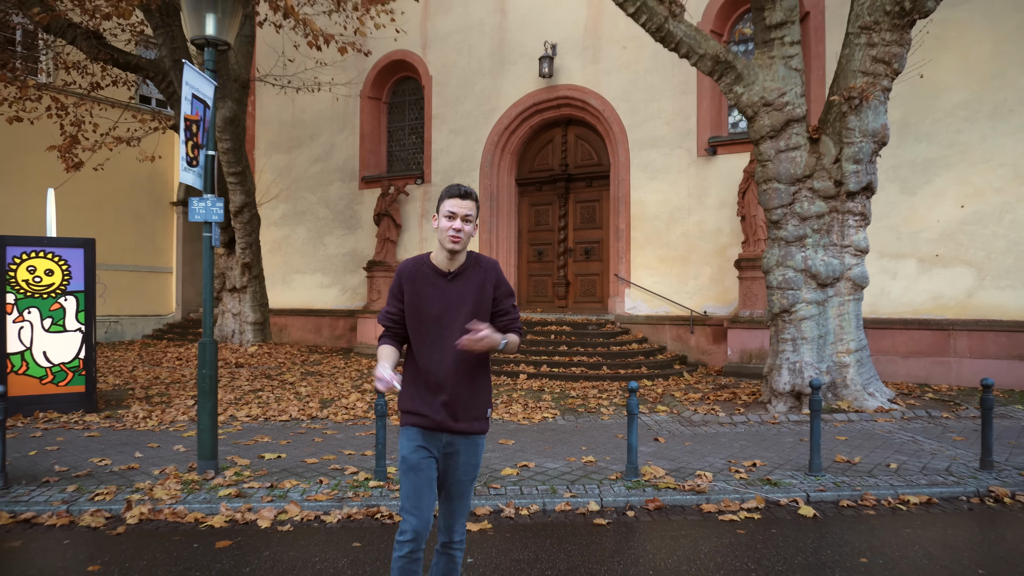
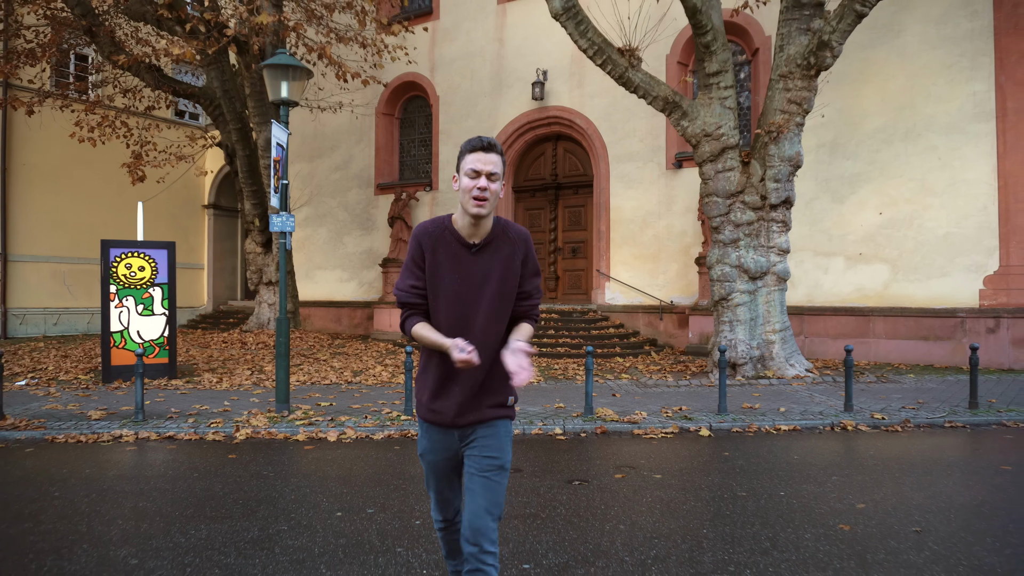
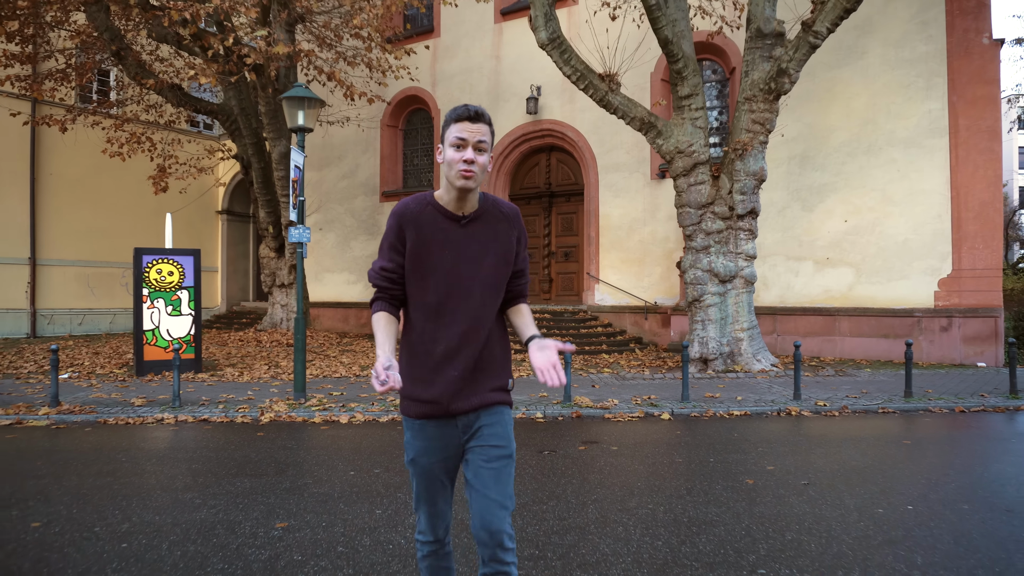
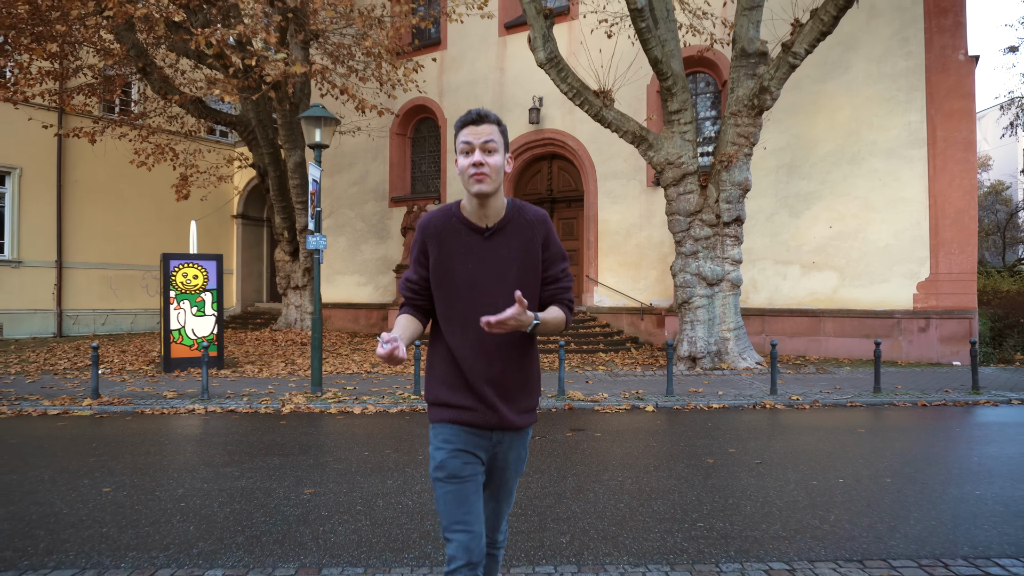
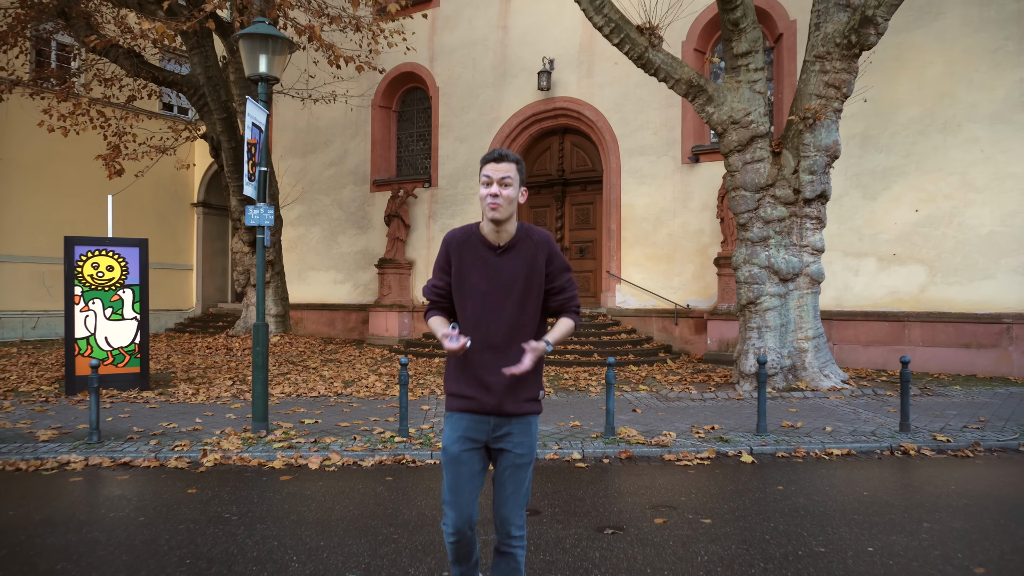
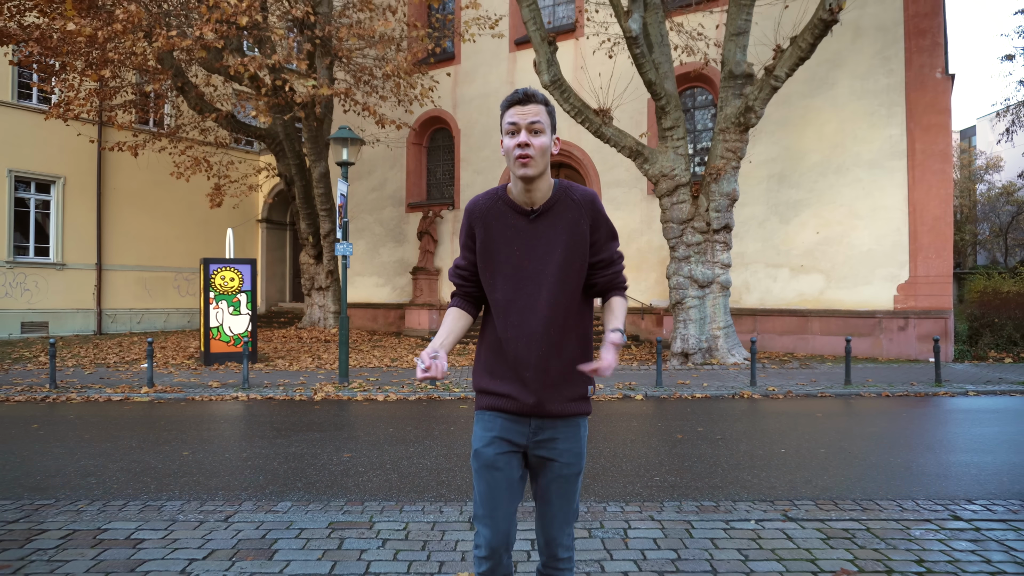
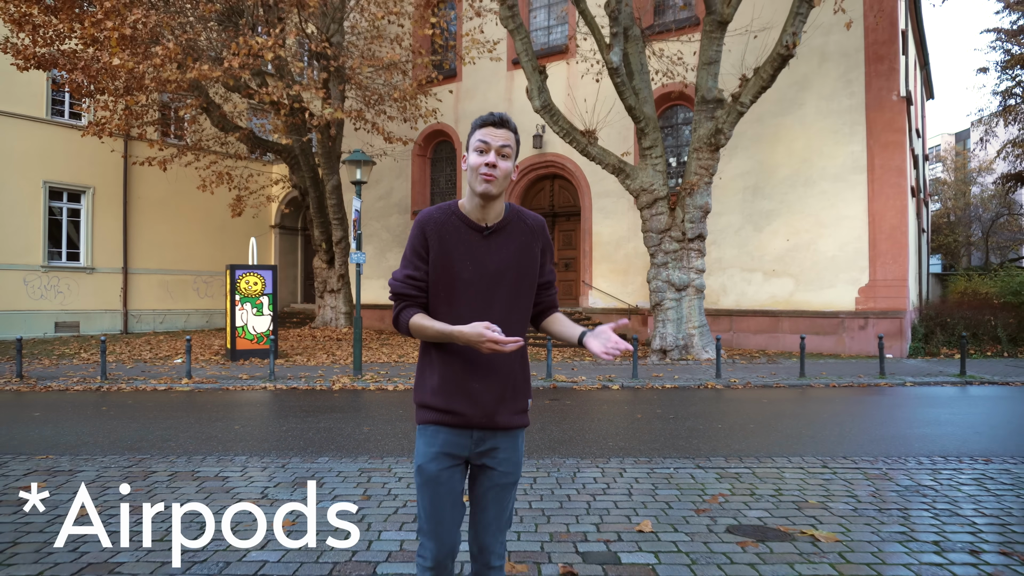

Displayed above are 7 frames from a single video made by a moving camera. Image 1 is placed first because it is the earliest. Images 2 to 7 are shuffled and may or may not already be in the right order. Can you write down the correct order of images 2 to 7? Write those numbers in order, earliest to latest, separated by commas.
5, 2, 3, 4, 6, 7
